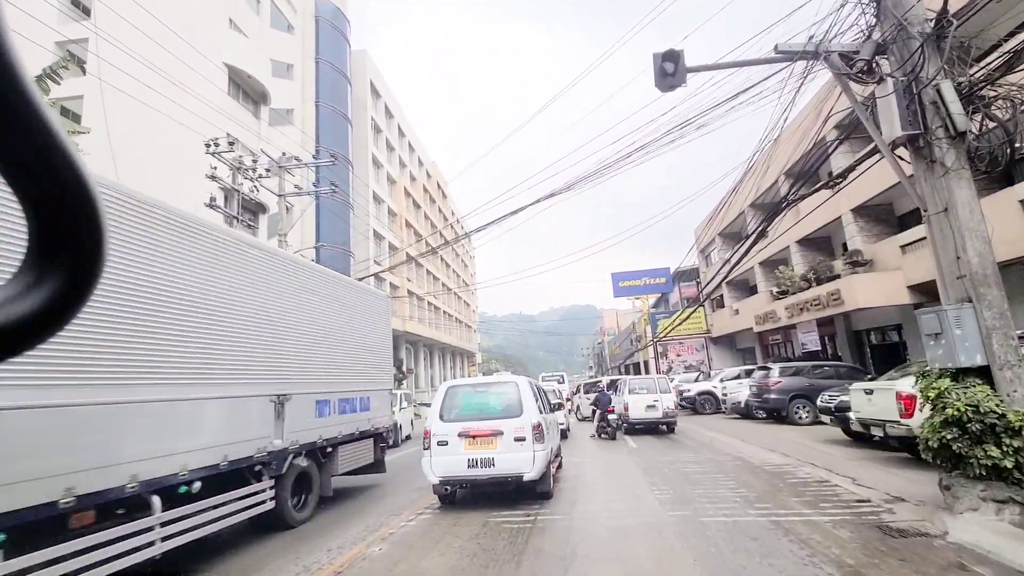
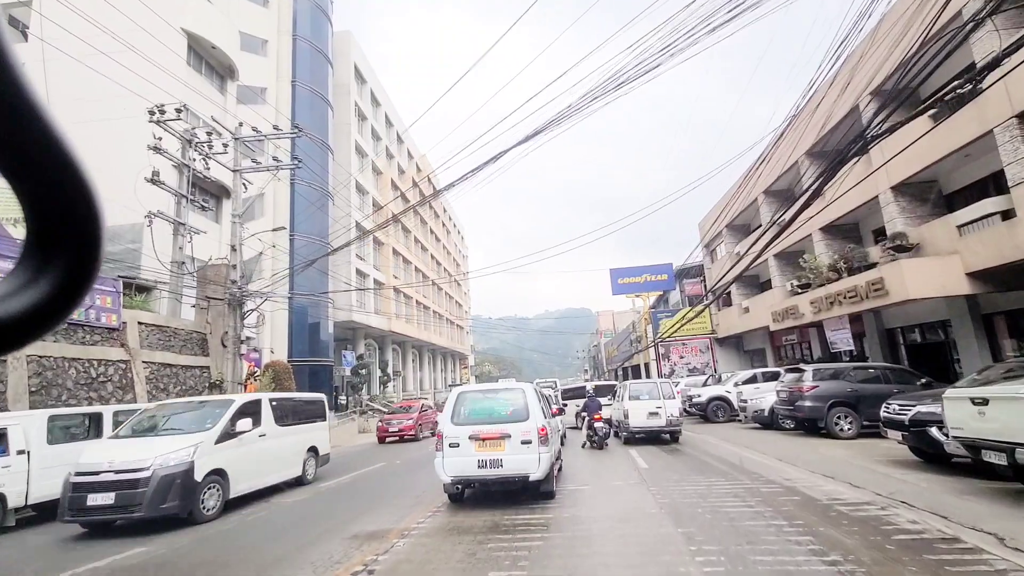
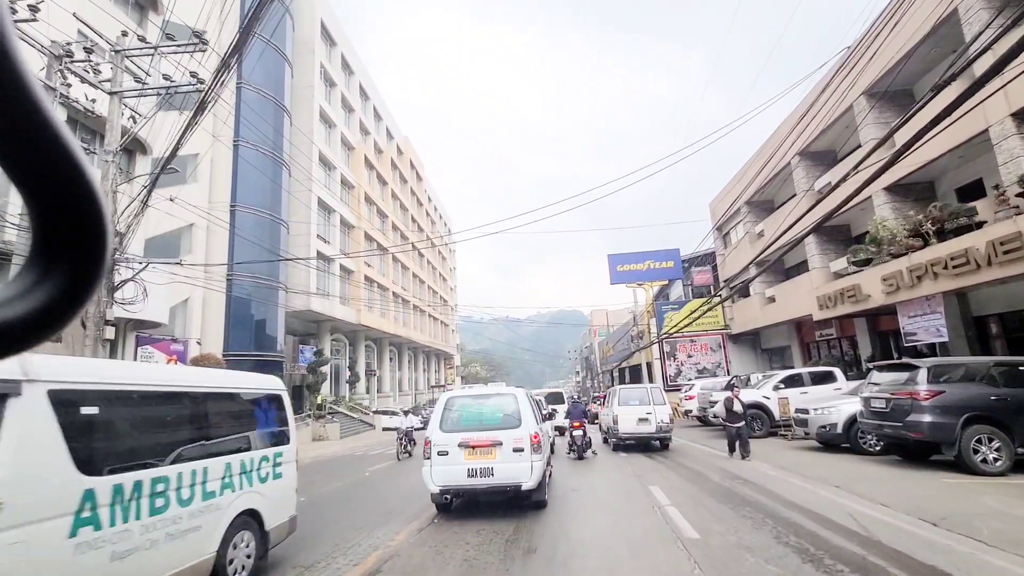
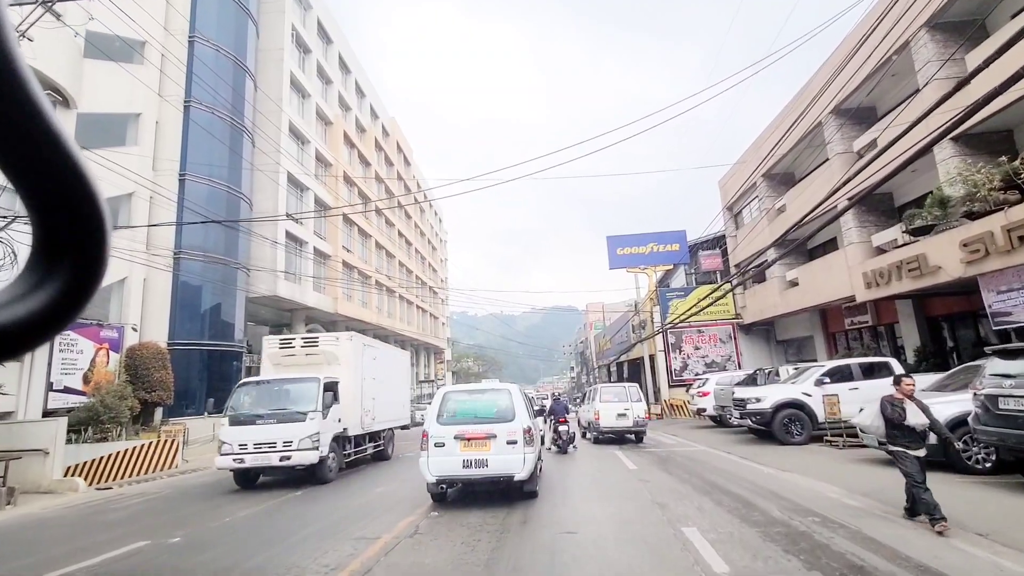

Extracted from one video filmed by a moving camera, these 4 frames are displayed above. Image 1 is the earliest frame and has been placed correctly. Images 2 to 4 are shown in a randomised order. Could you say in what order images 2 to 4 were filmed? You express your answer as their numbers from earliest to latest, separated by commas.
2, 3, 4
